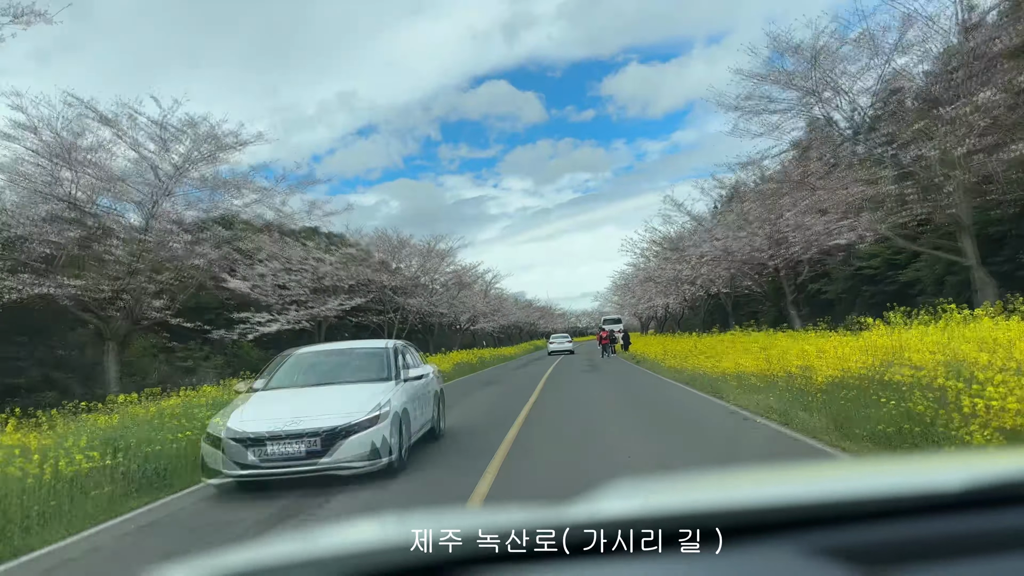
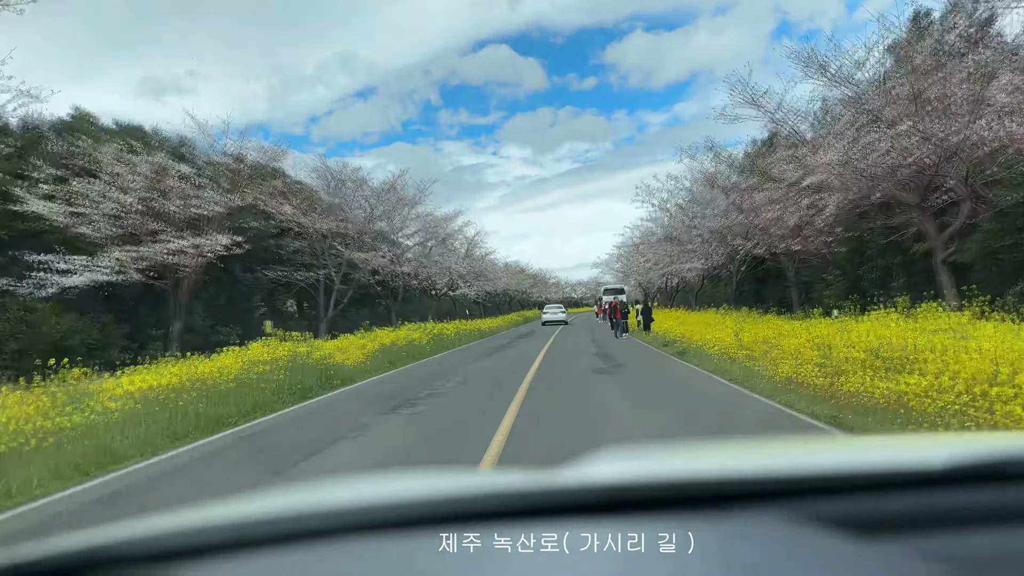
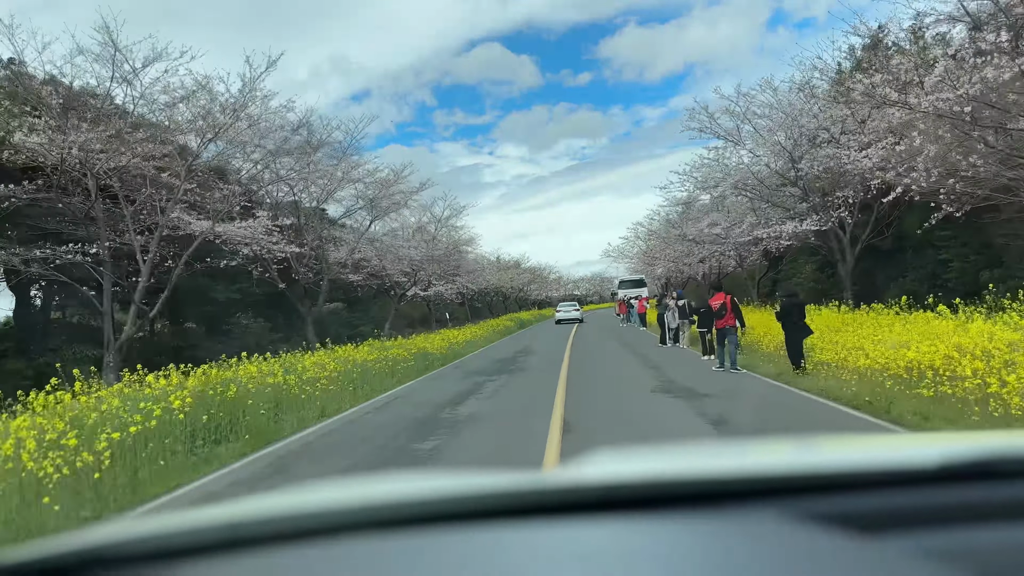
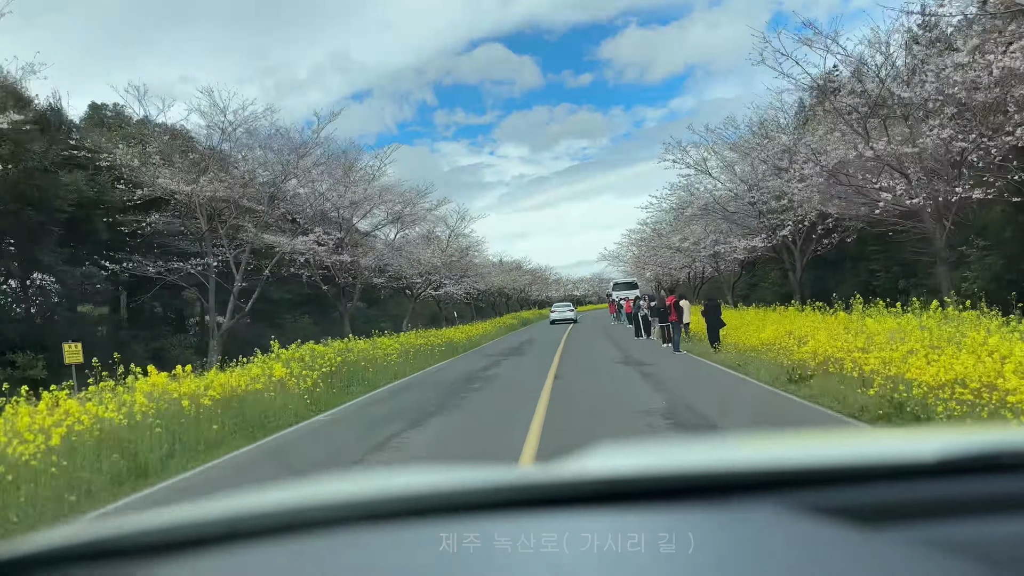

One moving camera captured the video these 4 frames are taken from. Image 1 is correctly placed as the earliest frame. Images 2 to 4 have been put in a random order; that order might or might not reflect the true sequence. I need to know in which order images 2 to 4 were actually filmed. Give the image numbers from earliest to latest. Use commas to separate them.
2, 4, 3
